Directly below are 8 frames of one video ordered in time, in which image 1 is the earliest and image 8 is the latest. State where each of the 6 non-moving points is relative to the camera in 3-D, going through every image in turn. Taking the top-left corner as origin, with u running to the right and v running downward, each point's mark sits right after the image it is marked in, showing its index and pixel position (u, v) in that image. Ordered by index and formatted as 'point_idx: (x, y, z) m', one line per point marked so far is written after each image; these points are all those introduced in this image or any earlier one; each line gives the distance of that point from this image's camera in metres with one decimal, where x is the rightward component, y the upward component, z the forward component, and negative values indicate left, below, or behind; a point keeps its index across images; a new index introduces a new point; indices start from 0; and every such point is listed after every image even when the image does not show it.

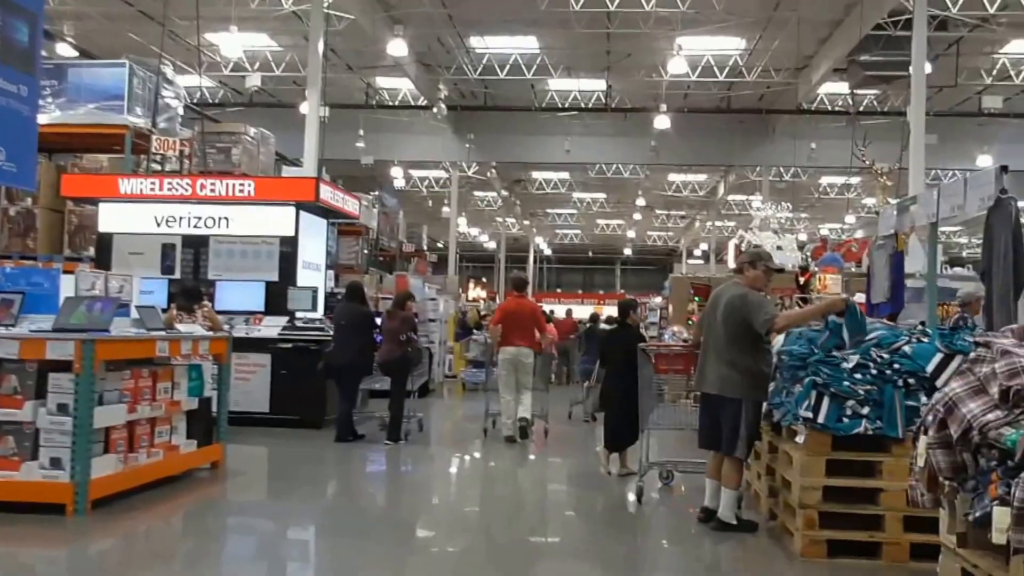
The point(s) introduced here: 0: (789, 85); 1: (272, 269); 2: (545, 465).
0: (+5.0, +3.7, +15.6) m
1: (-2.6, +0.2, +9.6) m
2: (+0.3, -1.6, +7.9) m
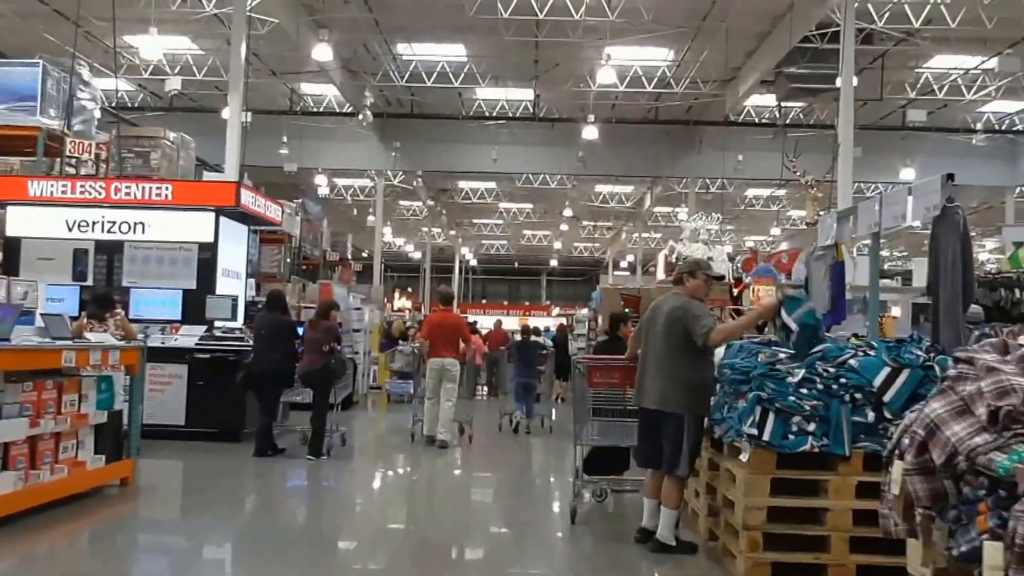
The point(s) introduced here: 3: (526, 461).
0: (+3.7, +3.5, +15.7) m
1: (-3.4, +0.1, +9.0) m
2: (-0.3, -1.7, +7.6) m
3: (+0.1, -1.7, +8.8) m
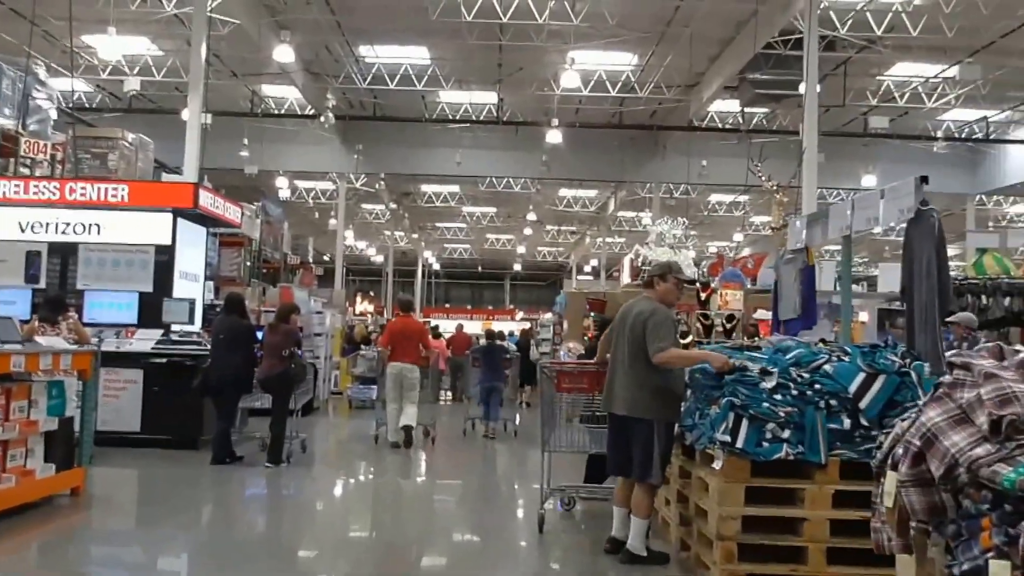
0: (+3.0, +3.4, +15.7) m
1: (-3.8, +0.1, +8.8) m
2: (-0.6, -1.7, +7.4) m
3: (-0.2, -1.8, +8.6) m
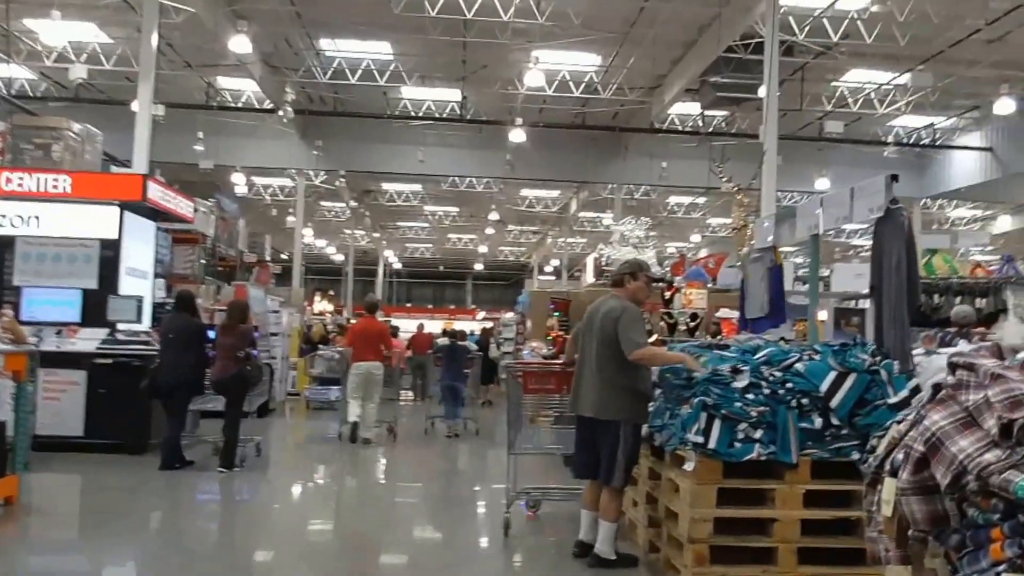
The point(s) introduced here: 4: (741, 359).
0: (+2.4, +3.4, +15.7) m
1: (-4.1, +0.1, +8.5) m
2: (-0.9, -1.7, +7.3) m
3: (-0.6, -1.8, +8.5) m
4: (+1.0, -0.3, +3.7) m
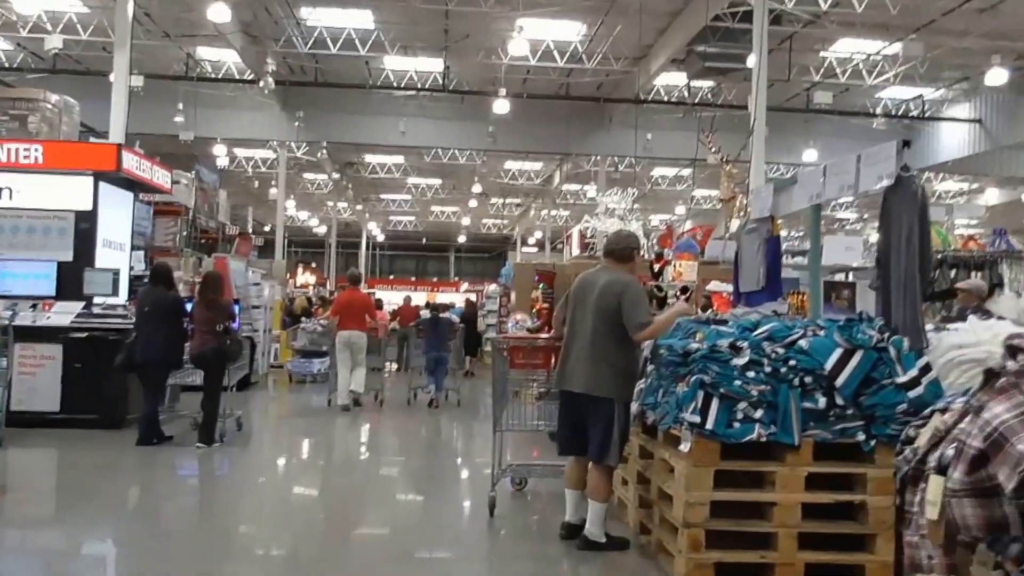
0: (+2.1, +3.9, +15.4) m
1: (-4.3, +0.4, +8.2) m
2: (-1.1, -1.4, +7.1) m
3: (-0.7, -1.5, +8.3) m
4: (+0.9, -0.2, +3.6) m
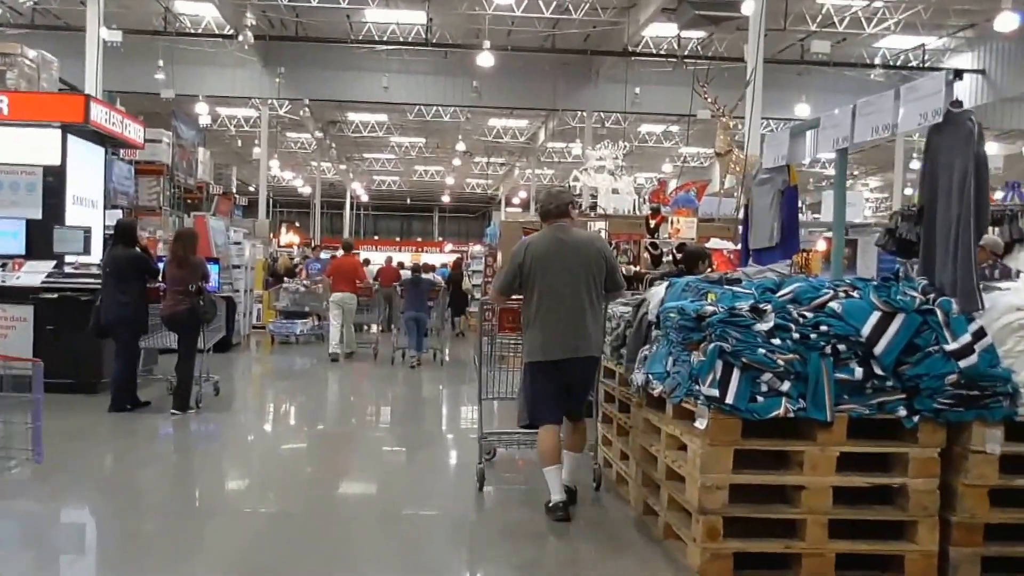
0: (+1.8, +4.6, +14.8) m
1: (-4.4, +0.7, +7.6) m
2: (-1.2, -1.1, +6.7) m
3: (-0.8, -1.1, +7.9) m
4: (+0.9, 0.0, +3.1) m
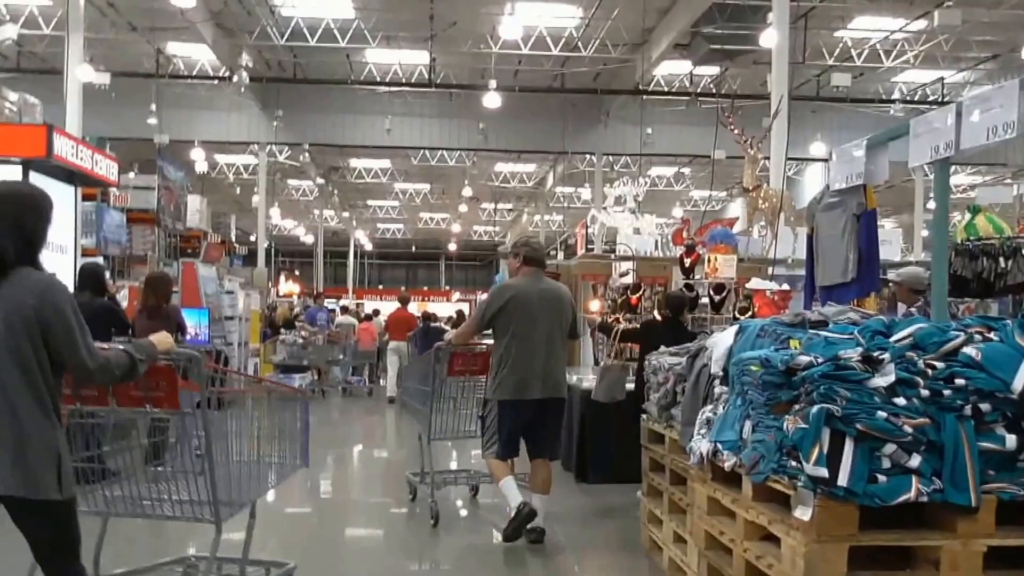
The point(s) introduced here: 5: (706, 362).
0: (+2.0, +3.9, +14.3) m
1: (-4.3, +0.3, +7.0) m
2: (-1.0, -1.5, +5.9) m
3: (-0.7, -1.5, +7.2) m
4: (+1.0, -0.1, +2.4) m
5: (+0.7, -0.3, +3.1) m
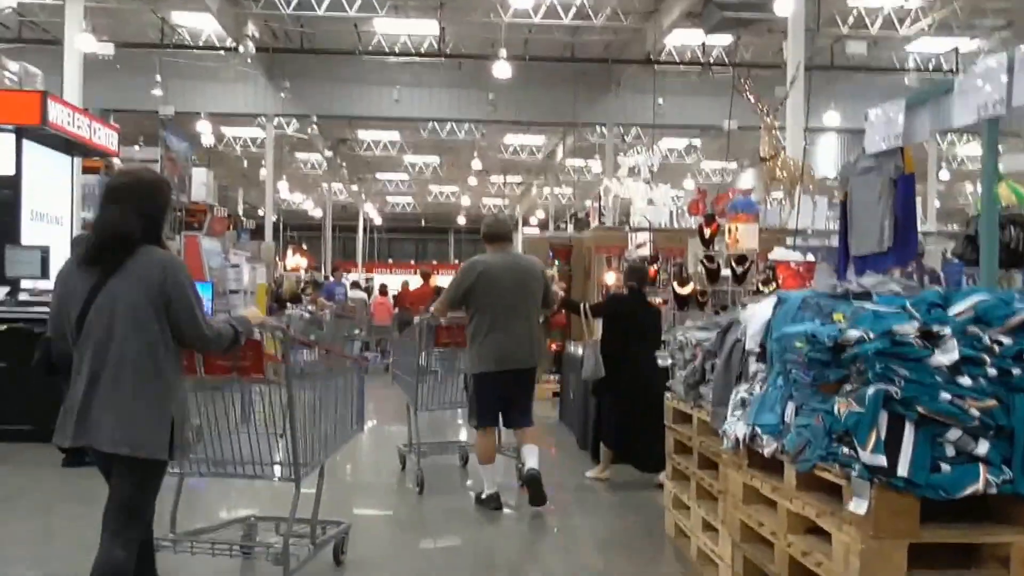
0: (+2.1, +4.3, +14.0) m
1: (-4.2, +0.5, +6.8) m
2: (-0.9, -1.3, +5.7) m
3: (-0.6, -1.3, +7.0) m
4: (+1.1, -0.1, +2.2) m
5: (+0.8, -0.2, +2.9) m
